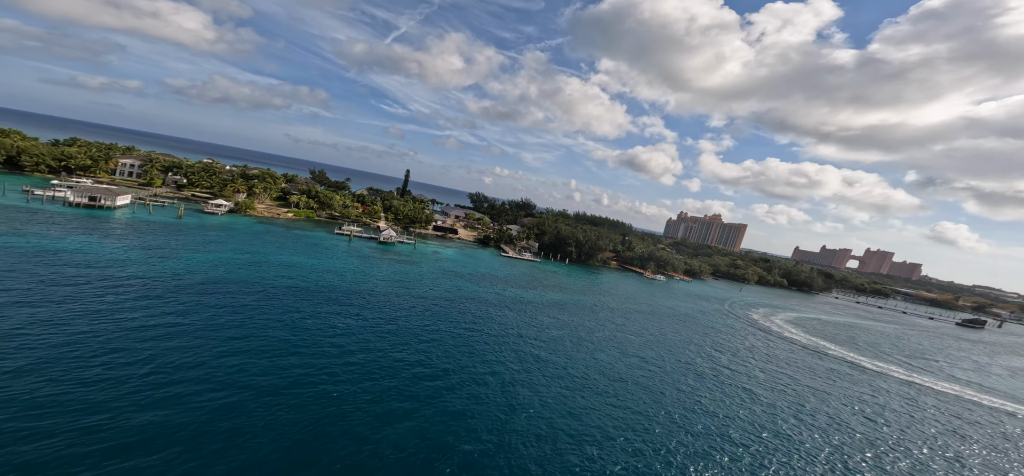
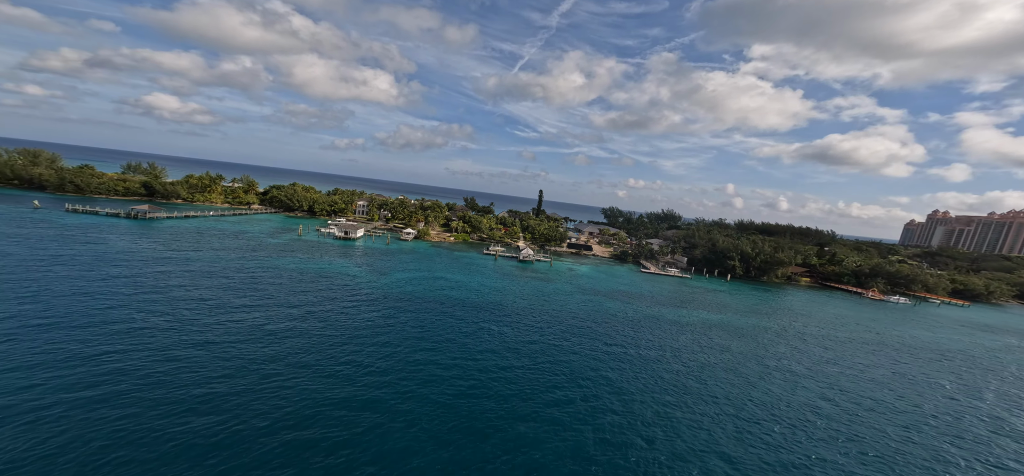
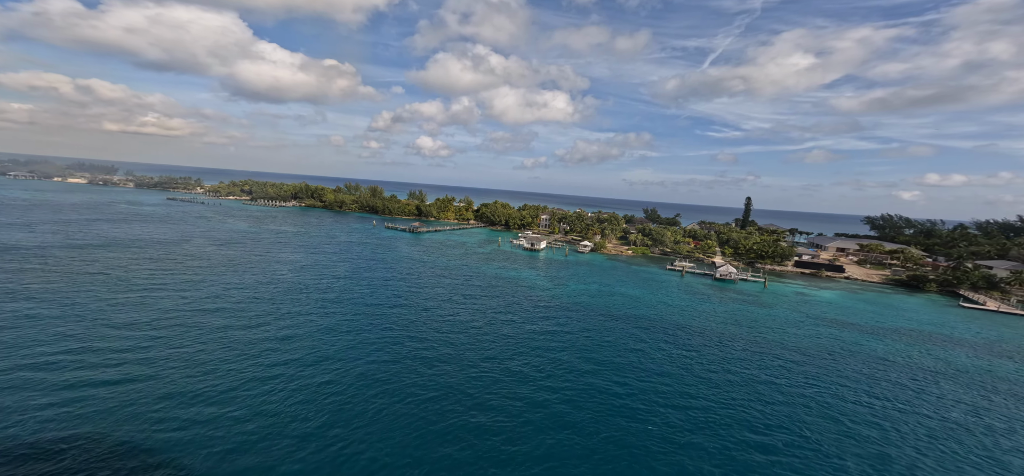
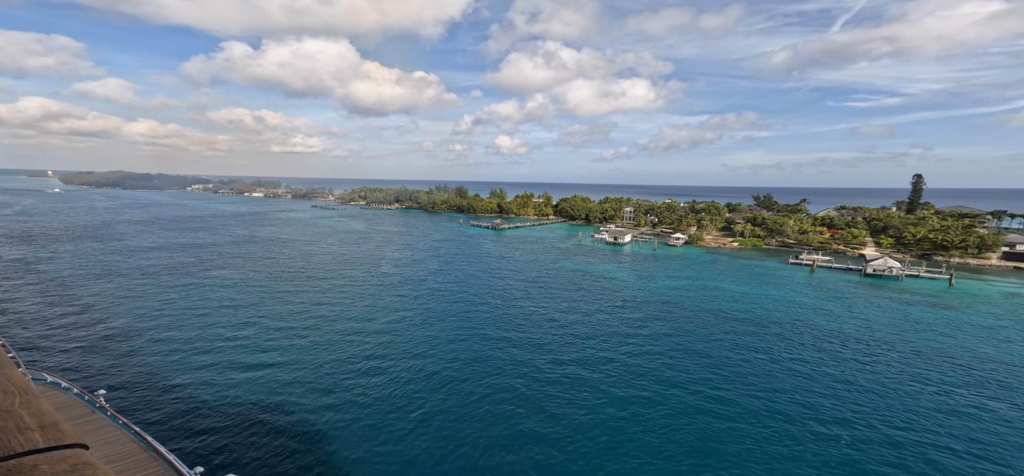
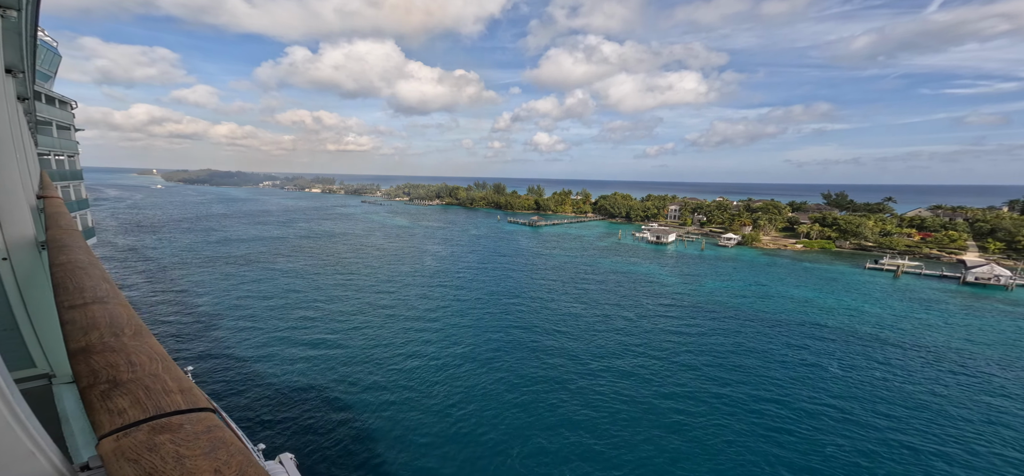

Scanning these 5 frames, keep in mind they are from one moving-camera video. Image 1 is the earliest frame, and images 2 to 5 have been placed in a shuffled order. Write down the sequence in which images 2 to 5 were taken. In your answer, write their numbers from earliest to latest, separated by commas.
2, 3, 5, 4
